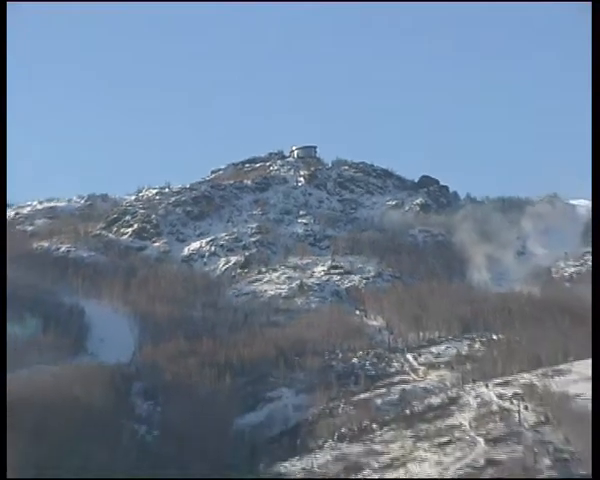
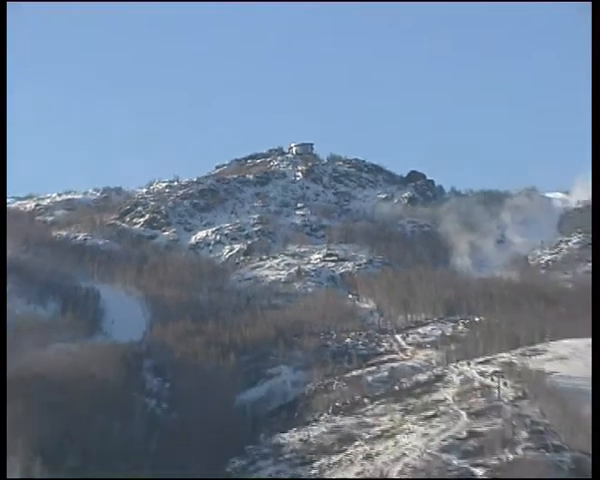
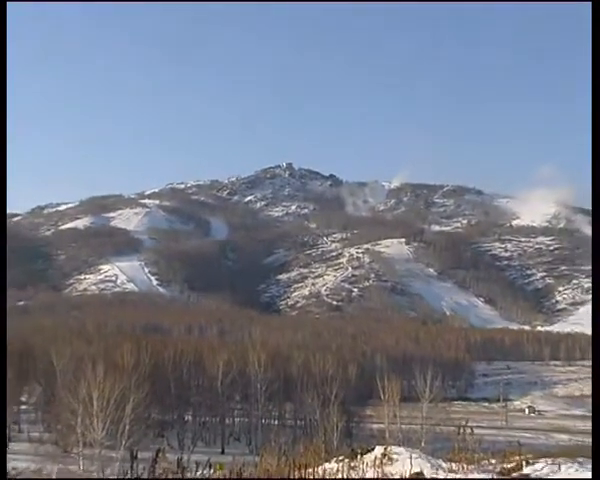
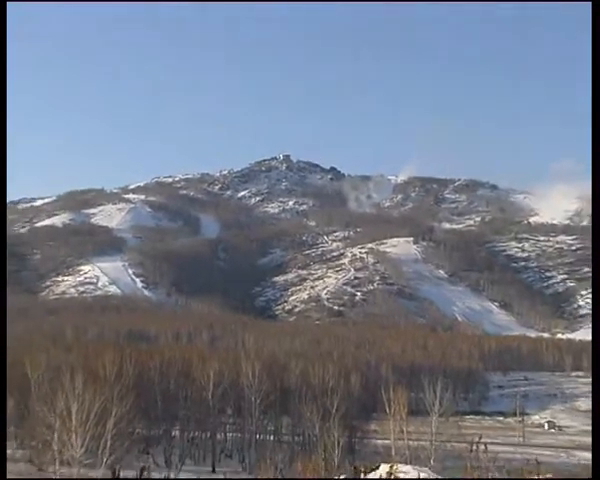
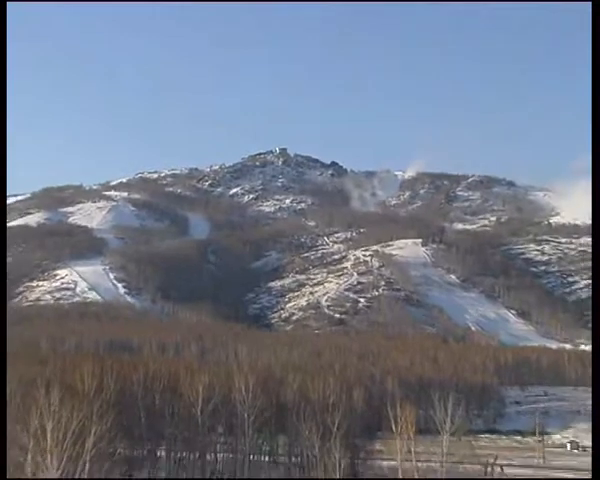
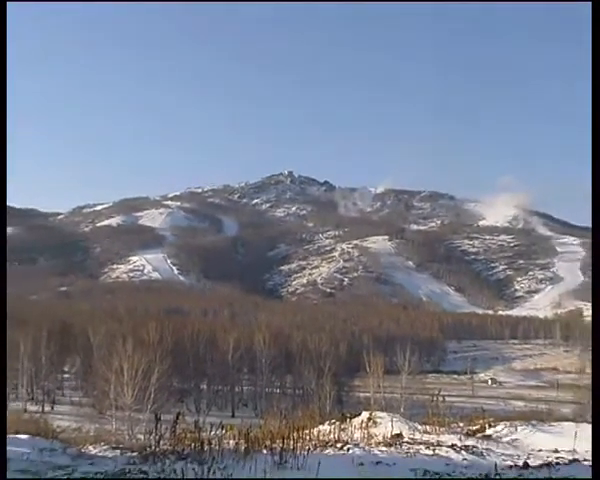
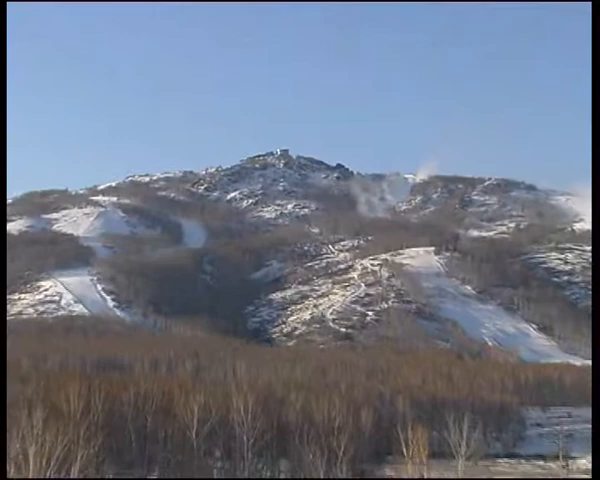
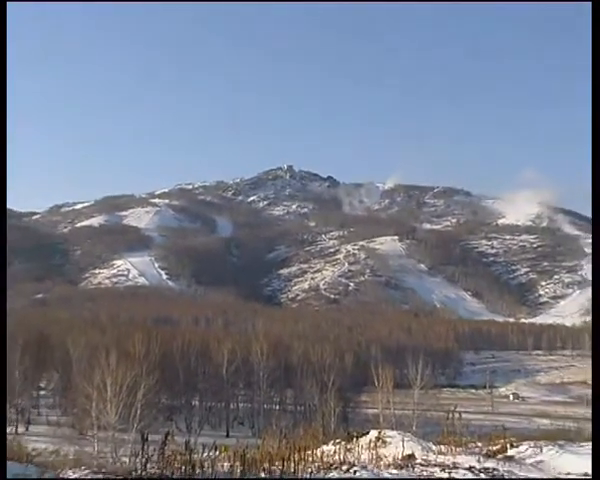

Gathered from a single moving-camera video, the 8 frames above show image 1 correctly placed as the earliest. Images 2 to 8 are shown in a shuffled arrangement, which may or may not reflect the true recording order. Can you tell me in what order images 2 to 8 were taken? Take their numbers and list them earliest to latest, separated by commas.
2, 7, 5, 4, 3, 8, 6
